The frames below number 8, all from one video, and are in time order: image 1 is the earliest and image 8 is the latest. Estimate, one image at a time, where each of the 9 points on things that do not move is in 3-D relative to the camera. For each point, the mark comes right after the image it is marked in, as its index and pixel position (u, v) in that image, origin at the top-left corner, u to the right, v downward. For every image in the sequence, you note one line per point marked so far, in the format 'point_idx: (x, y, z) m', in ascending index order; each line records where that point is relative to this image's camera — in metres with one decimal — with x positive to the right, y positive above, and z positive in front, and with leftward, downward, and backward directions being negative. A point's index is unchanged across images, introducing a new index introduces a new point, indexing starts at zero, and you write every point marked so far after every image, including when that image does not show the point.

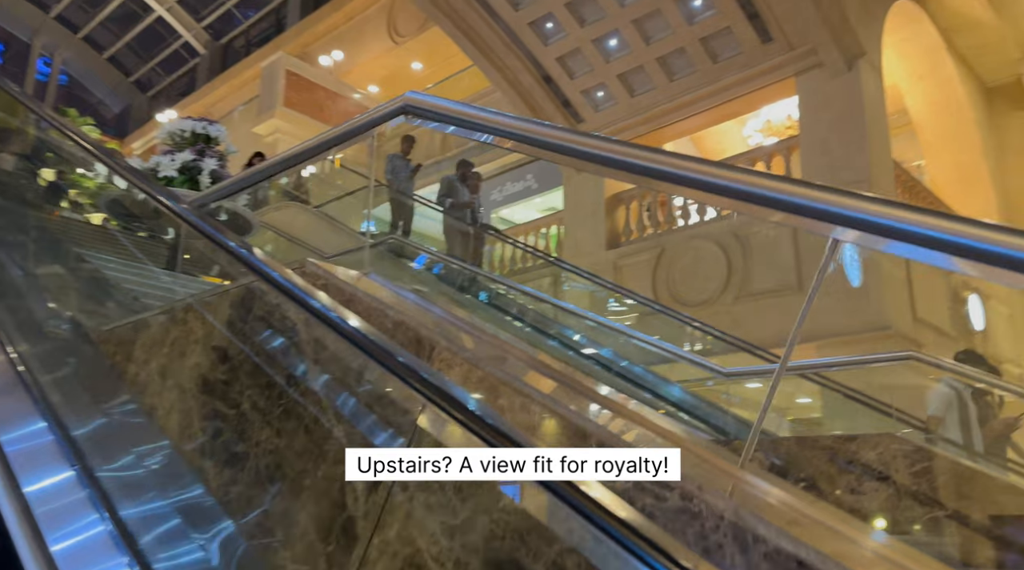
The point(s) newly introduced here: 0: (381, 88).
0: (-2.2, +3.3, +13.7) m
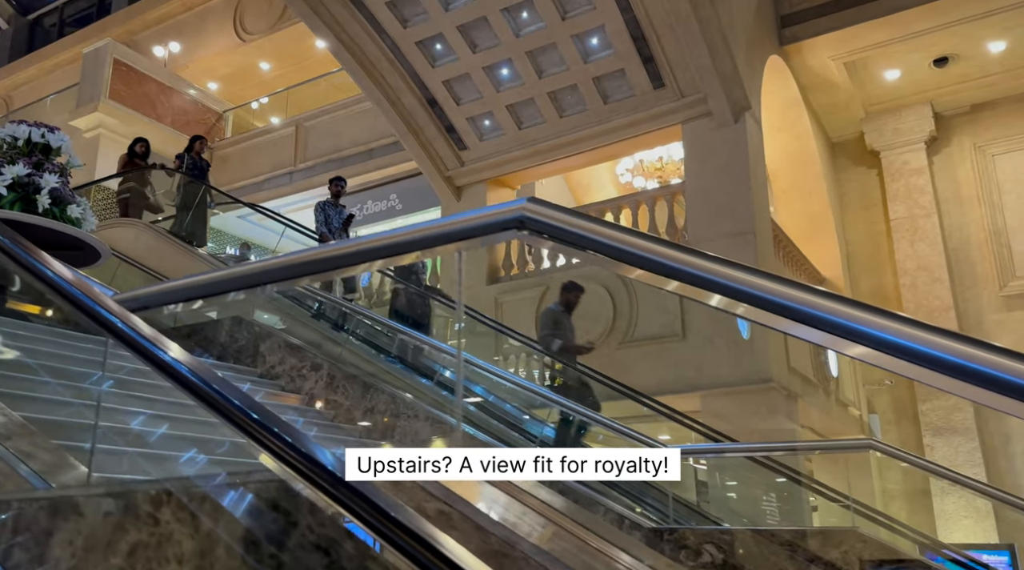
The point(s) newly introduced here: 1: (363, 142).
0: (-4.5, +3.1, +12.6) m
1: (-1.8, +1.7, +9.8) m
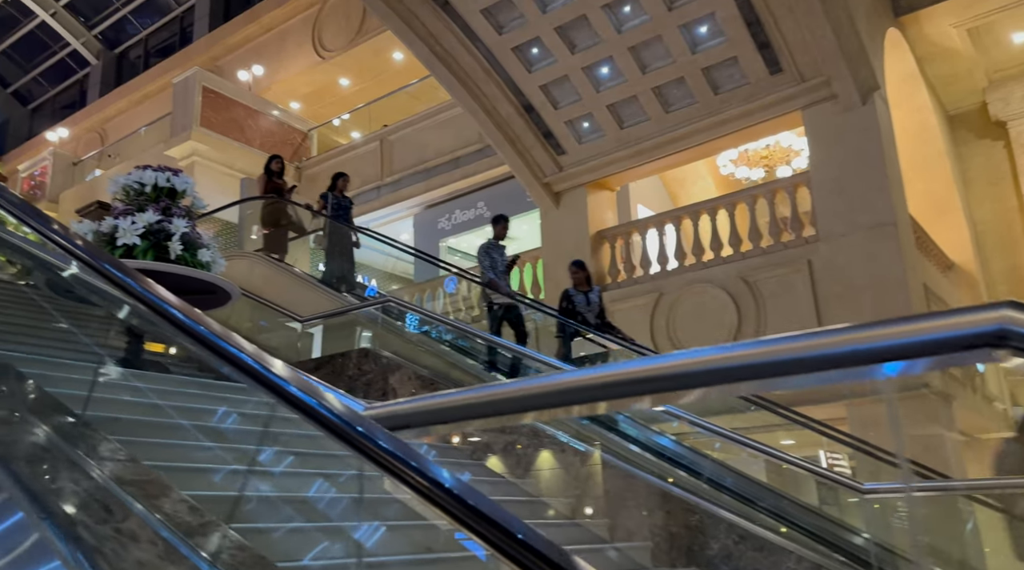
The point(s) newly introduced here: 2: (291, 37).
0: (-3.3, +2.8, +12.8) m
1: (-0.8, +1.6, +9.7) m
2: (-3.1, +3.5, +11.4) m
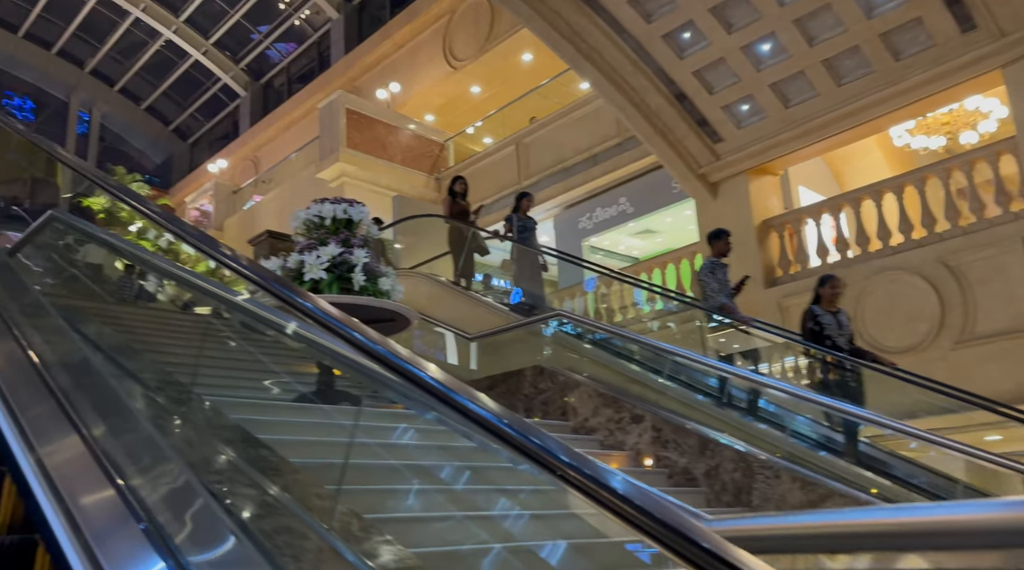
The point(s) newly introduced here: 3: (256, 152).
0: (-1.2, +2.7, +12.9) m
1: (+0.9, +1.6, +9.4) m
2: (-1.2, +3.3, +11.5) m
3: (-4.6, +2.4, +14.6) m
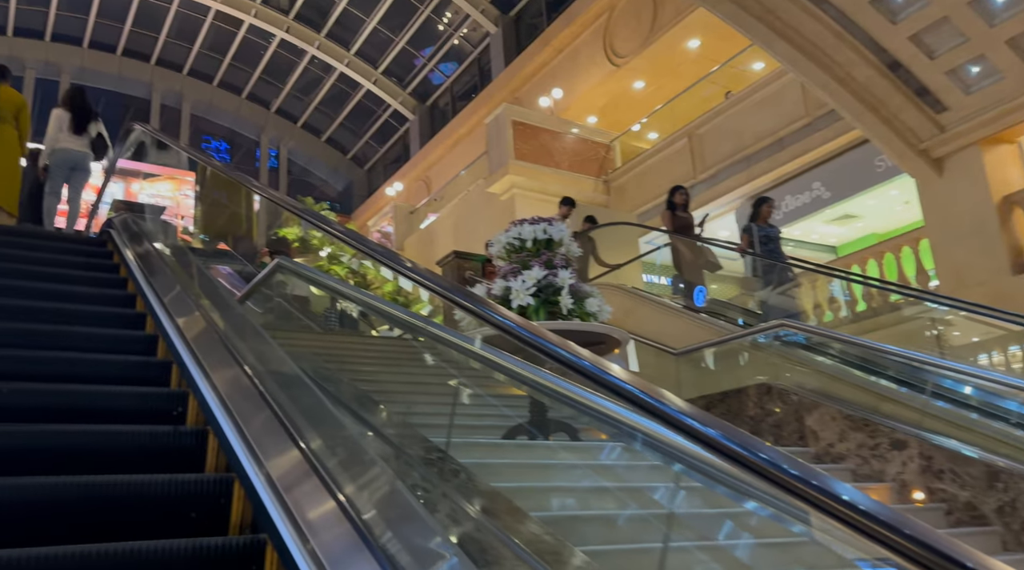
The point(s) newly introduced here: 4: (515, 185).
0: (+1.4, +2.6, +12.6) m
1: (+2.8, +1.6, +8.8) m
2: (+1.0, +3.2, +11.3) m
3: (-1.6, +2.1, +15.0) m
4: (0.0, +1.3, +10.9) m
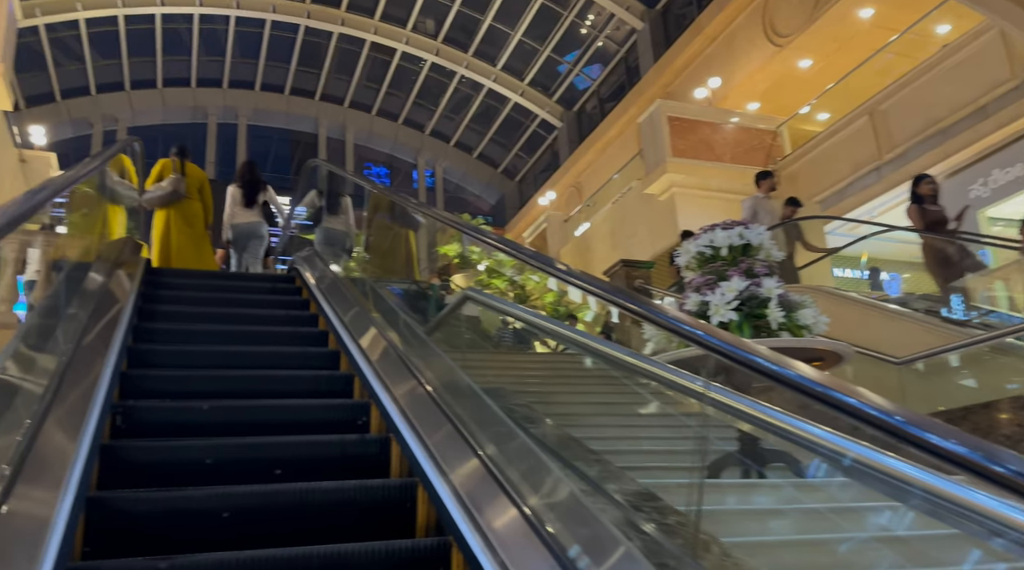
0: (+3.7, +2.7, +11.9) m
1: (+4.4, +1.8, +7.9) m
2: (+3.1, +3.3, +10.7) m
3: (+1.3, +1.9, +14.8) m
4: (+2.1, +1.3, +10.4) m
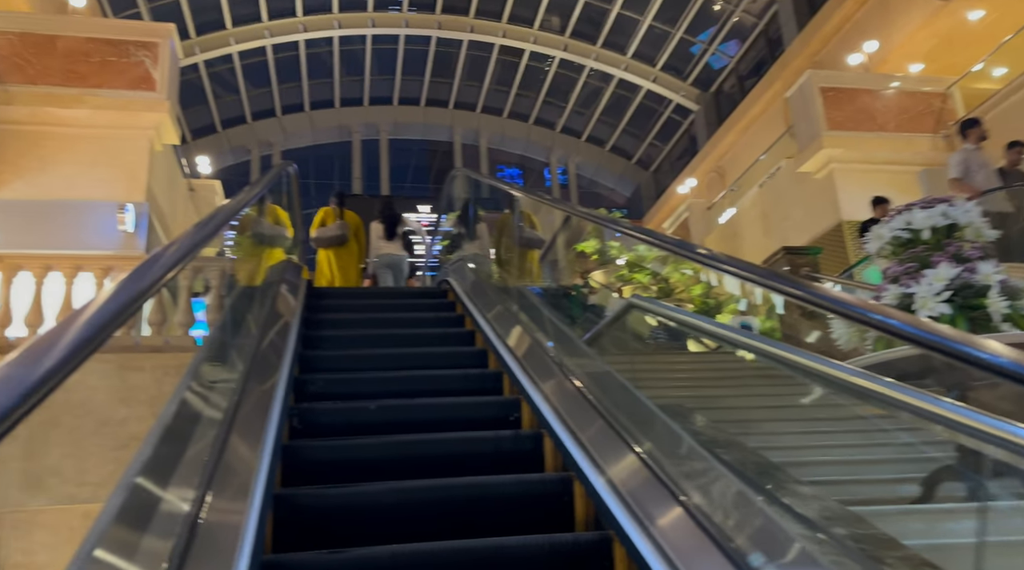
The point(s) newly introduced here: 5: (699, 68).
0: (+5.6, +3.0, +10.9) m
1: (+5.7, +2.1, +6.8) m
2: (+4.7, +3.5, +9.8) m
3: (+3.8, +2.1, +14.1) m
4: (+3.9, +1.5, +9.7) m
5: (+3.6, +4.1, +15.4) m
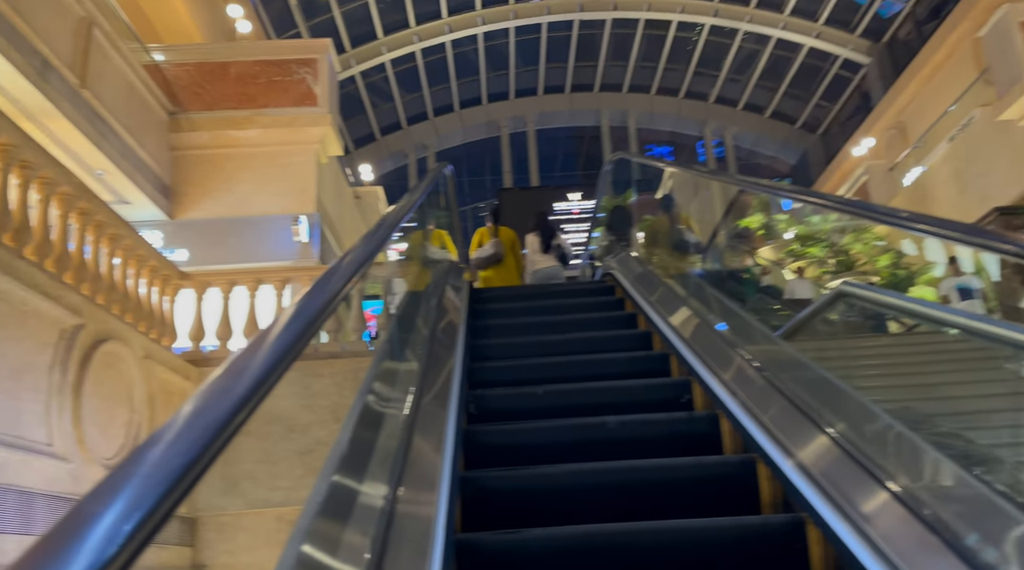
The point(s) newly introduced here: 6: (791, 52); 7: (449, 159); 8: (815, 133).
0: (+7.4, +3.5, +9.3) m
1: (+6.7, +2.5, +5.3) m
2: (+6.3, +4.0, +8.4) m
3: (+6.3, +2.7, +12.9) m
4: (+5.6, +1.9, +8.6) m
5: (+6.3, +4.7, +14.1) m
6: (+5.4, +4.5, +15.6) m
7: (-1.4, +2.9, +18.4) m
8: (+6.8, +3.3, +17.8) m
